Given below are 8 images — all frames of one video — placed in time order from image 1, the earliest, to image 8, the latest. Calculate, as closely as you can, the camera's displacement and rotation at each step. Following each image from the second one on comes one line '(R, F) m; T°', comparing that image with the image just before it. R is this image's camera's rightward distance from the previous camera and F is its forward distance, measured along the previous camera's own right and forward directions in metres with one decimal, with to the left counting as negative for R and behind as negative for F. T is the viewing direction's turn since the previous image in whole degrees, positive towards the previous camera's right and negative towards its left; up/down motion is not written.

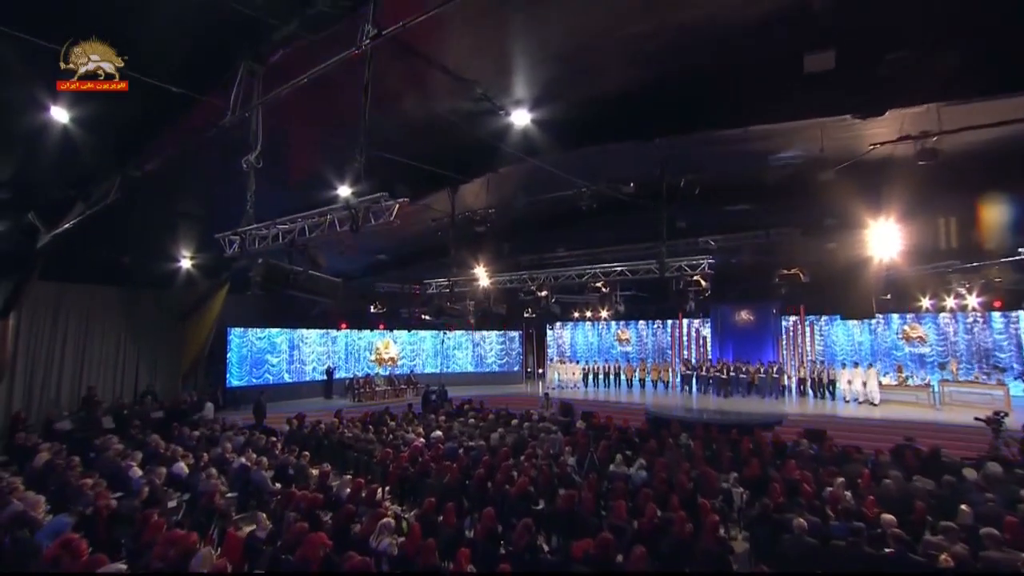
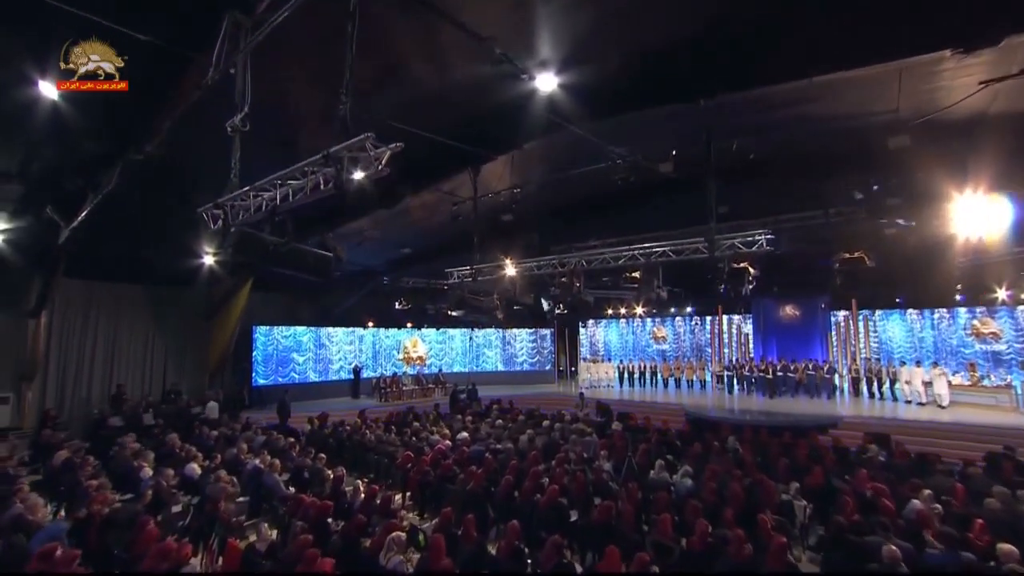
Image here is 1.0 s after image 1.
(+0.1, +0.9) m; -4°
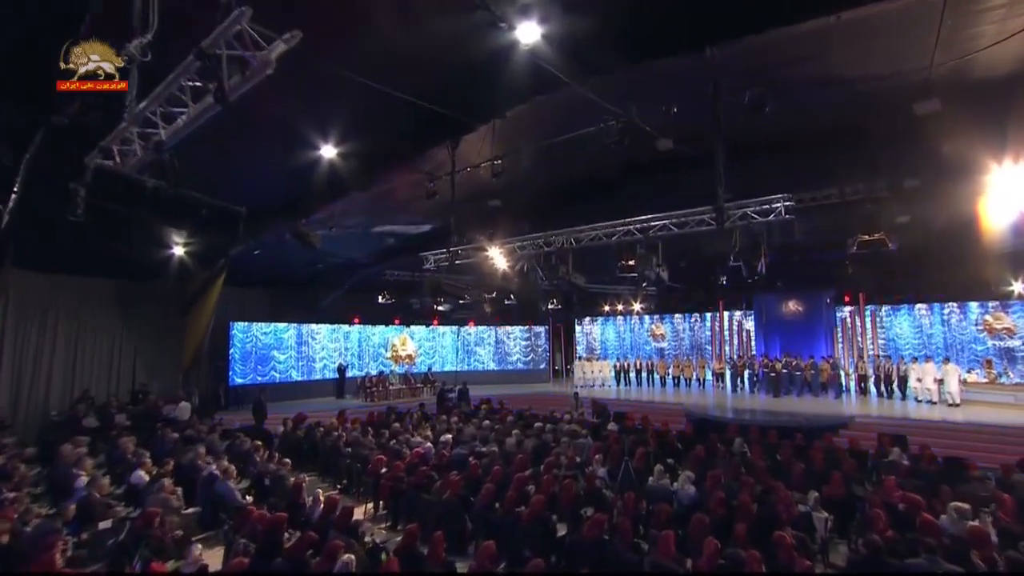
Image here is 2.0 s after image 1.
(+0.3, +1.0) m; 0°
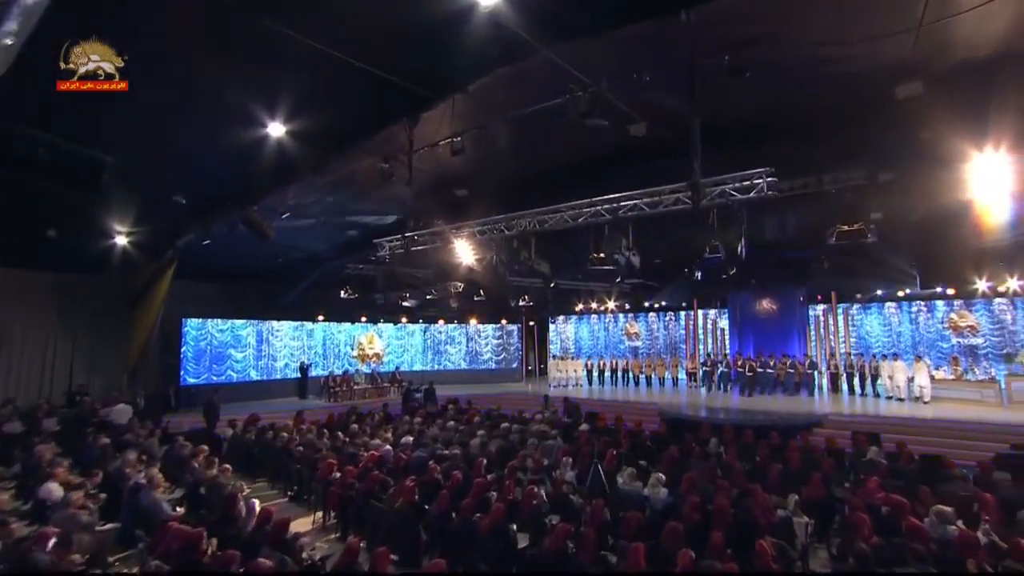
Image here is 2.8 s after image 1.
(+0.2, +0.6) m; +3°
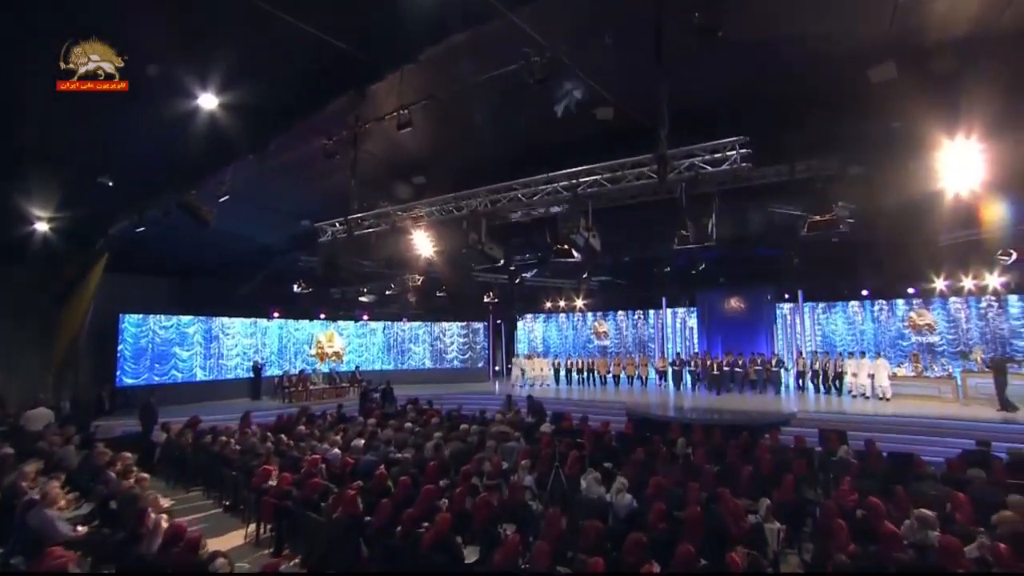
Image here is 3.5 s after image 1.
(+0.2, +0.6) m; +3°
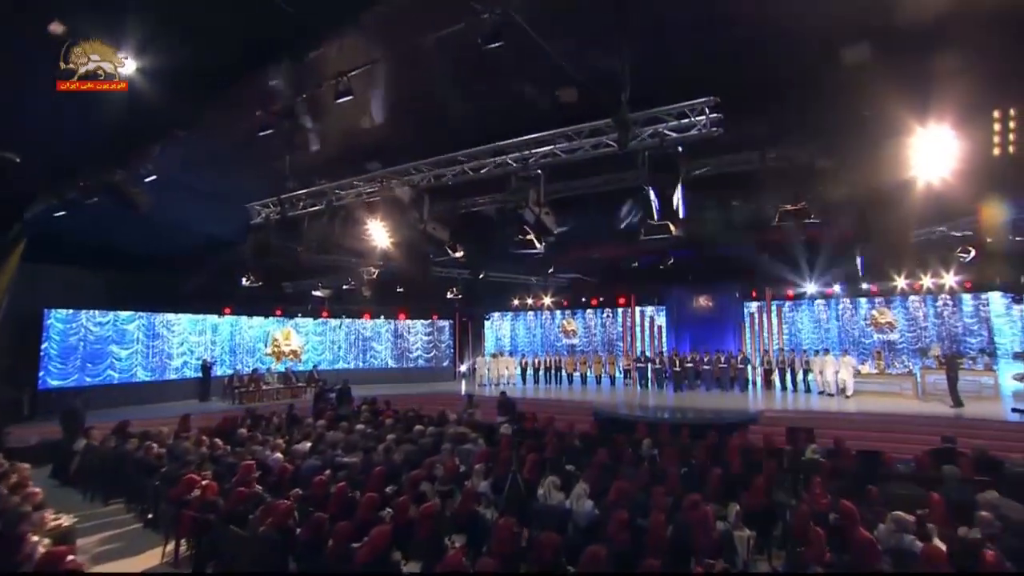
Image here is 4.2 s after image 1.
(+0.2, +0.6) m; +3°
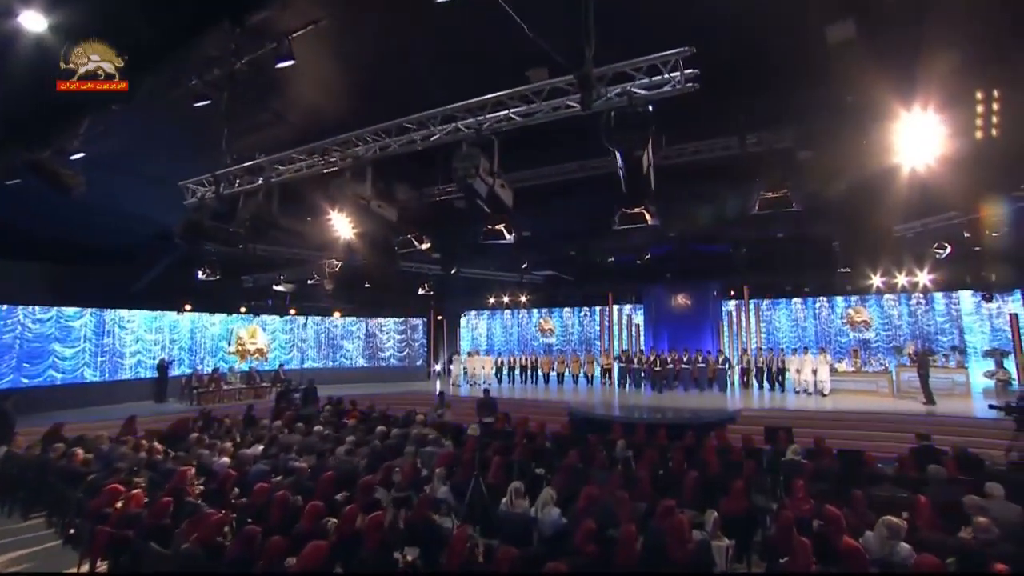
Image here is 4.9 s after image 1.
(+0.2, +0.5) m; +2°
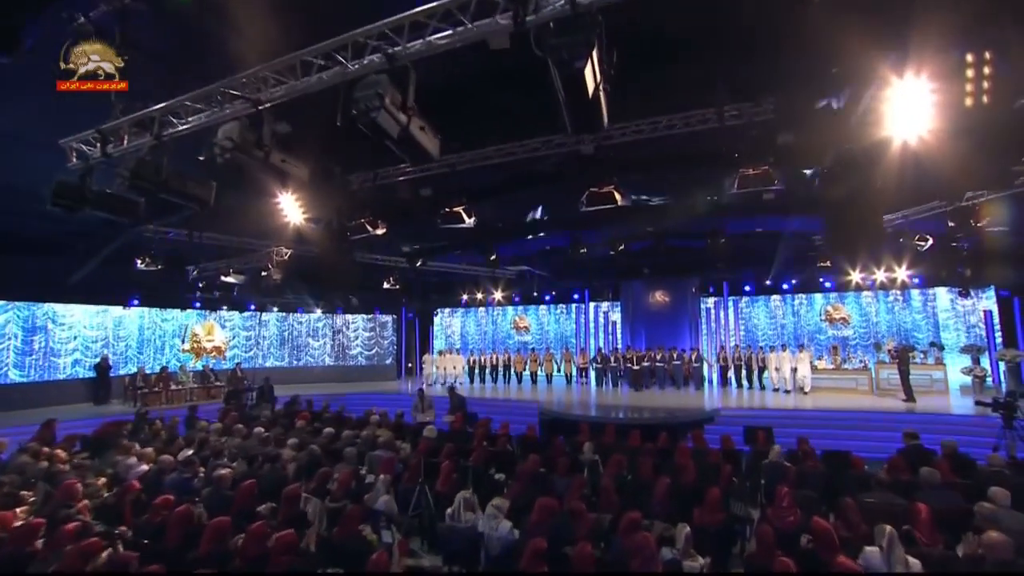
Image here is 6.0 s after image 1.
(+0.4, +0.8) m; +2°
